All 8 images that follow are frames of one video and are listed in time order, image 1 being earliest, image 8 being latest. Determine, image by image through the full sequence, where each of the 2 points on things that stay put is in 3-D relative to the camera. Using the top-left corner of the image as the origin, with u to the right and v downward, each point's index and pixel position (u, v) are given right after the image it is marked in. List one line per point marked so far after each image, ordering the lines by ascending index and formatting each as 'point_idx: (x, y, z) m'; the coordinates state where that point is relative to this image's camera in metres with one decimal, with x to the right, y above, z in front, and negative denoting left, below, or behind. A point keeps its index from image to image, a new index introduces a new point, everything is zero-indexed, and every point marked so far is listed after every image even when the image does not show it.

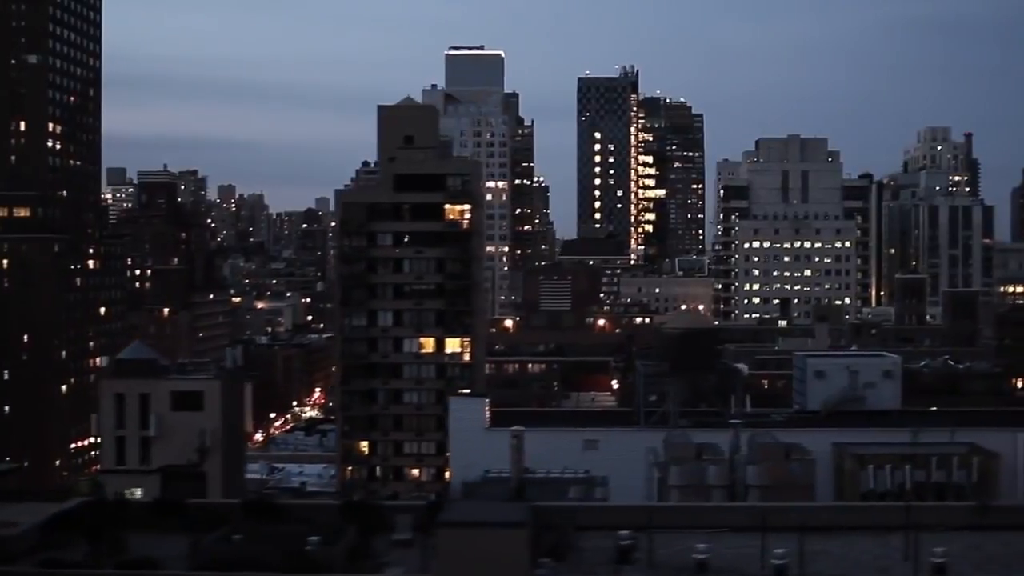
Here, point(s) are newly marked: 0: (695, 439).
0: (+1.5, -1.3, +12.7) m
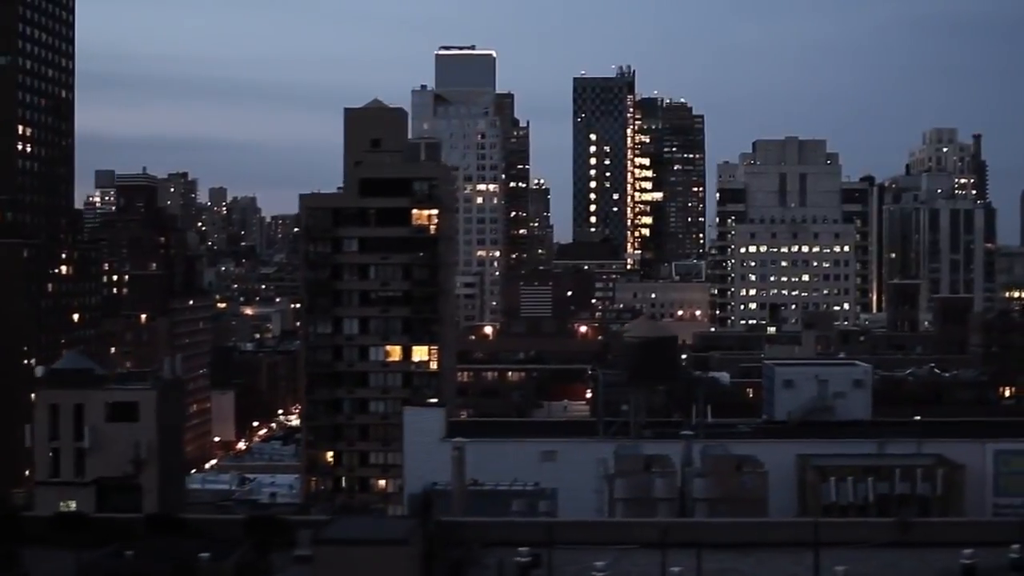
0: (+1.0, -1.3, +12.4) m
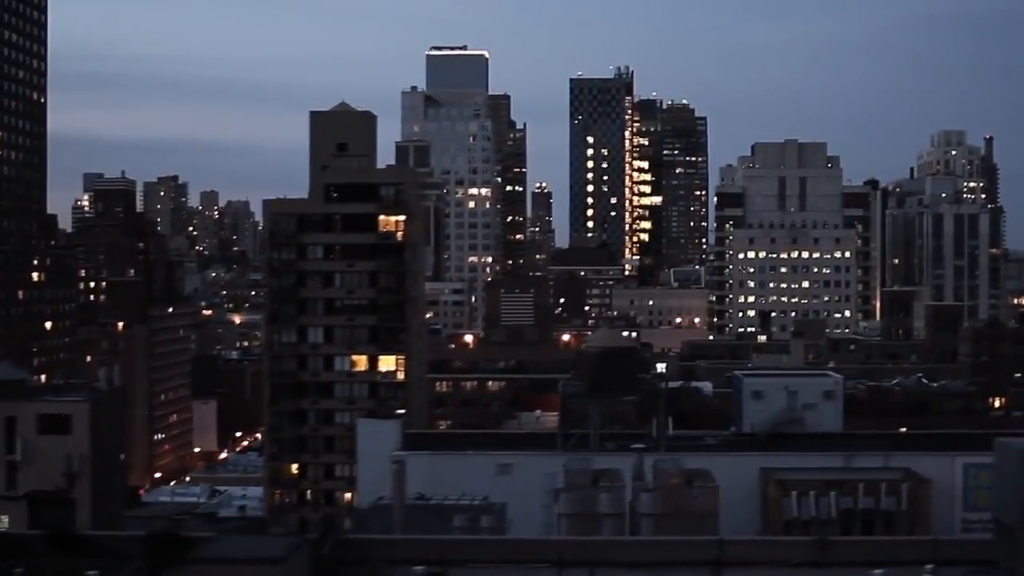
0: (+0.6, -1.4, +12.0) m
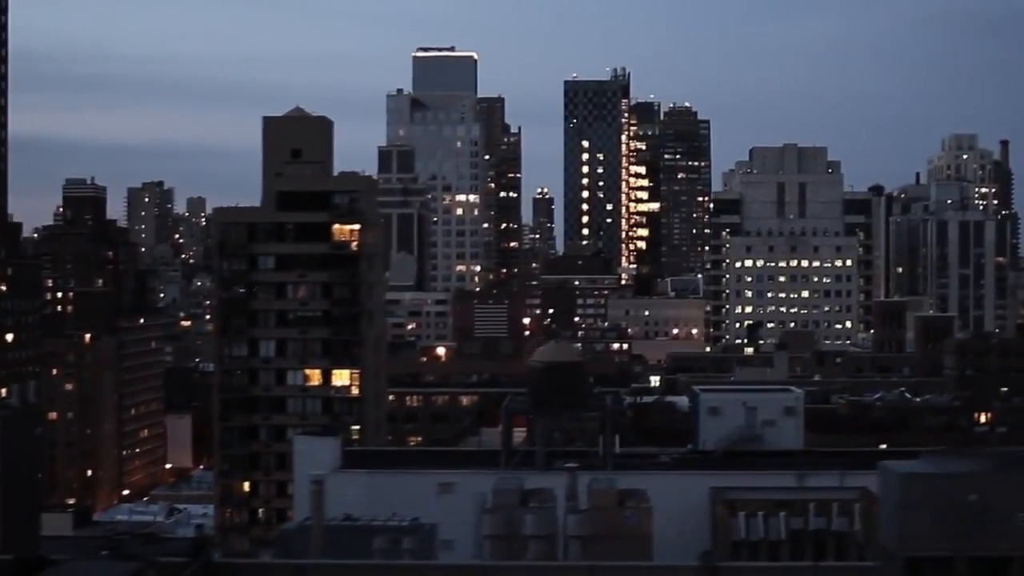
0: (+0.1, -1.5, +11.4) m
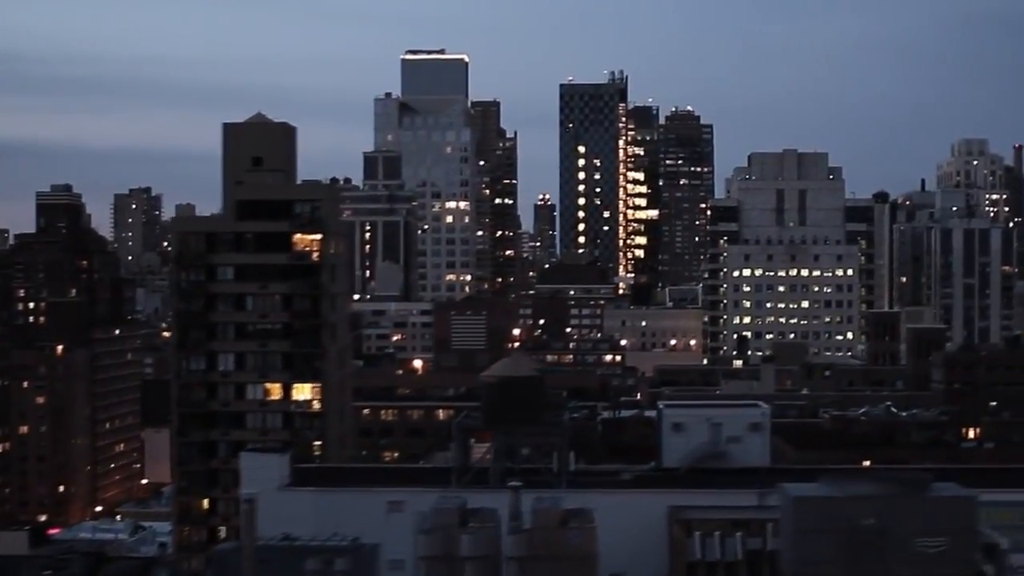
0: (-0.3, -1.6, +10.9) m
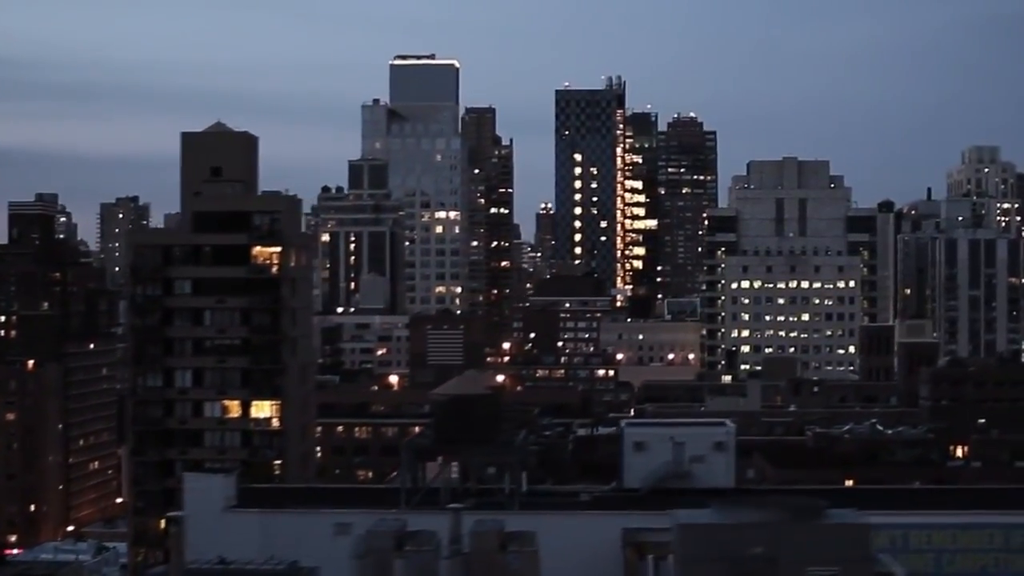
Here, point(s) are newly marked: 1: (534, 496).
0: (-0.7, -1.7, +10.4) m
1: (+0.2, -1.7, +11.7) m
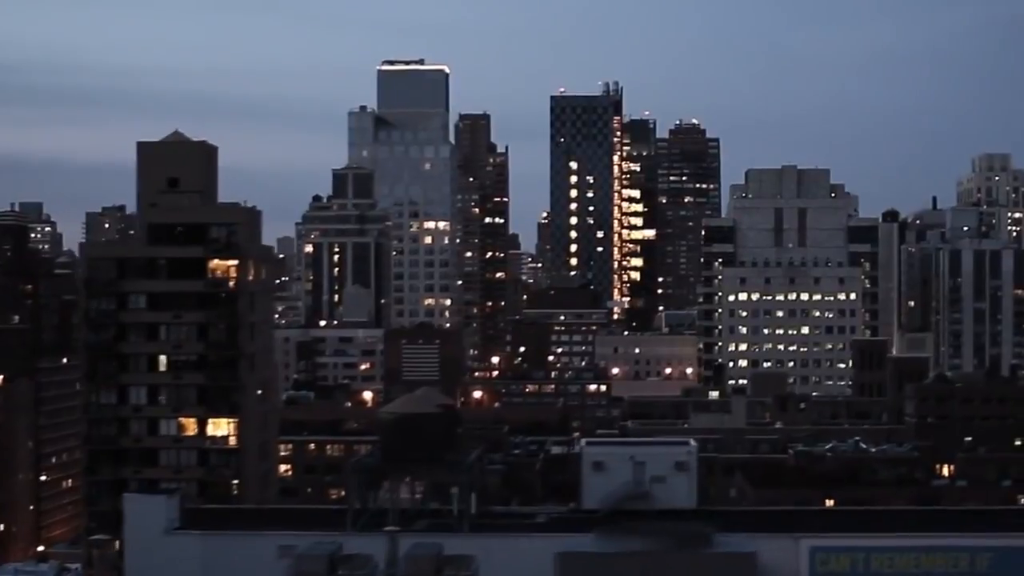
0: (-1.1, -1.8, +9.9) m
1: (-0.2, -1.8, +11.2) m
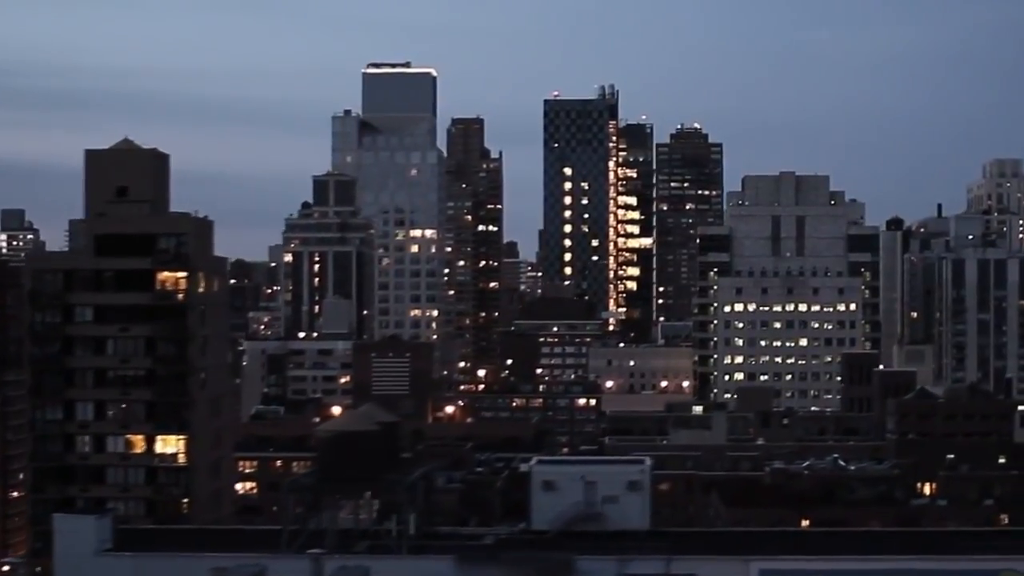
0: (-1.6, -1.8, +9.4) m
1: (-0.6, -1.8, +10.7) m
